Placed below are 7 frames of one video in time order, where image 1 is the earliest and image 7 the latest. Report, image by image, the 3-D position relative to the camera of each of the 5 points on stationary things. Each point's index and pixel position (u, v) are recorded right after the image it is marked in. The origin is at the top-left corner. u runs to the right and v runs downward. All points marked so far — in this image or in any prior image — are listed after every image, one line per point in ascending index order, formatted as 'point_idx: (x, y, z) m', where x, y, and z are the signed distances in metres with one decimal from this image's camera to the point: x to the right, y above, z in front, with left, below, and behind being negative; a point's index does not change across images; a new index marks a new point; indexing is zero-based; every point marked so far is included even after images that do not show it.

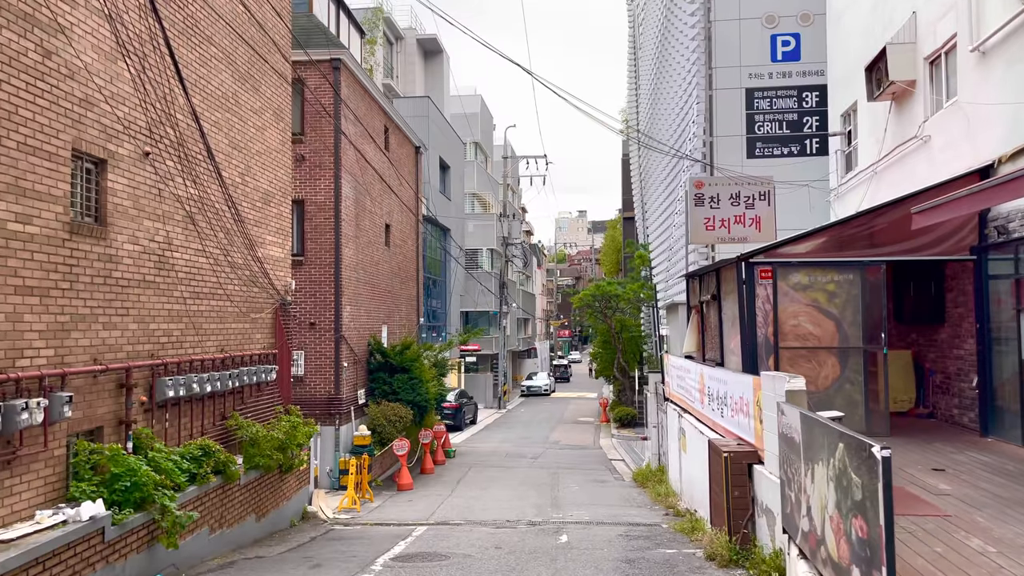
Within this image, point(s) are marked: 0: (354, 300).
0: (-3.5, -0.3, +18.5) m
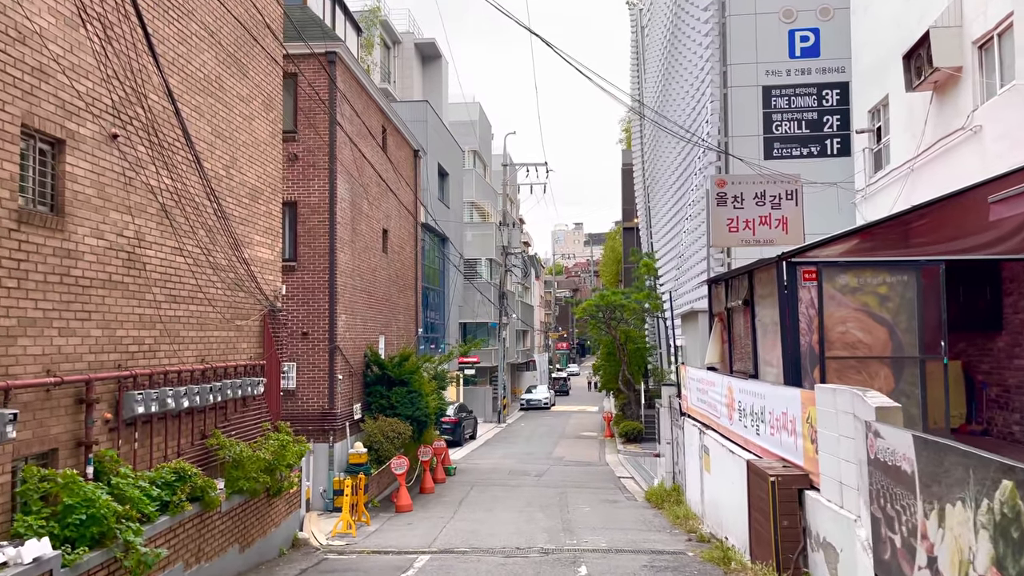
0: (-3.4, -0.4, +17.4) m
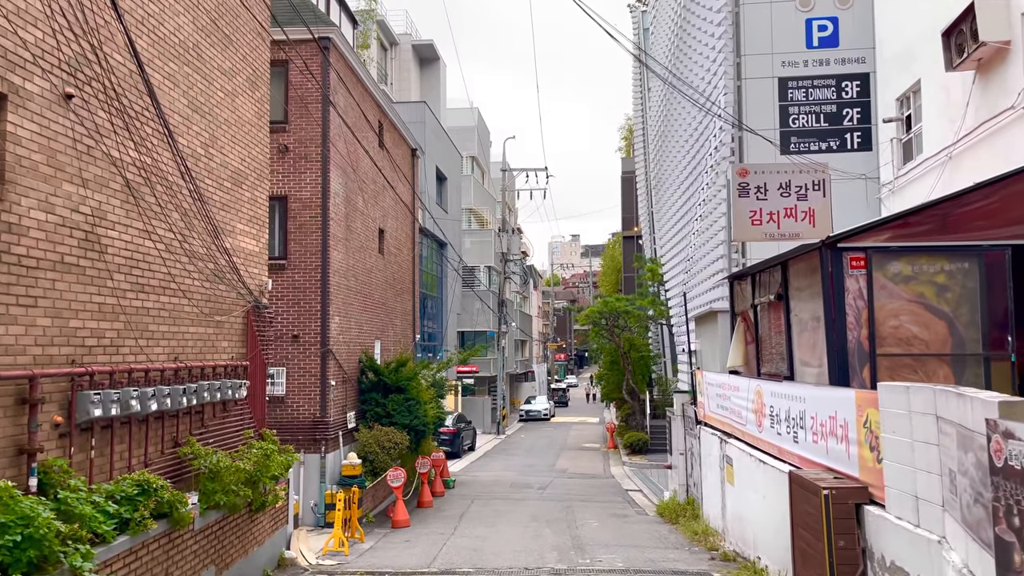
0: (-3.3, -0.4, +16.4) m
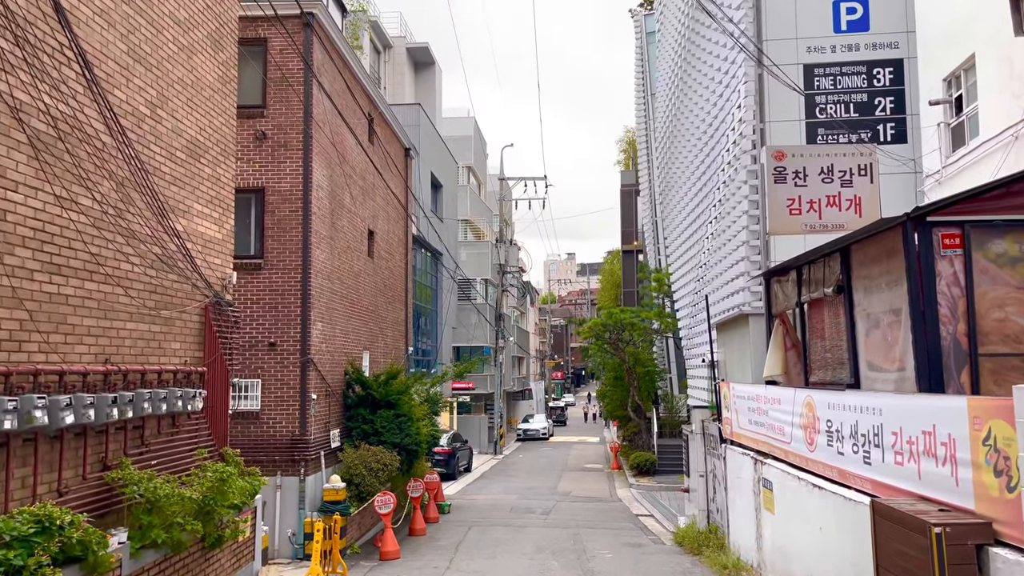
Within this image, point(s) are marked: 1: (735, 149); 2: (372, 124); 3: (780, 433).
0: (-3.3, -0.5, +14.8) m
1: (+4.6, +2.9, +17.5) m
2: (-3.0, +3.5, +17.7) m
3: (+3.3, -1.8, +10.3) m
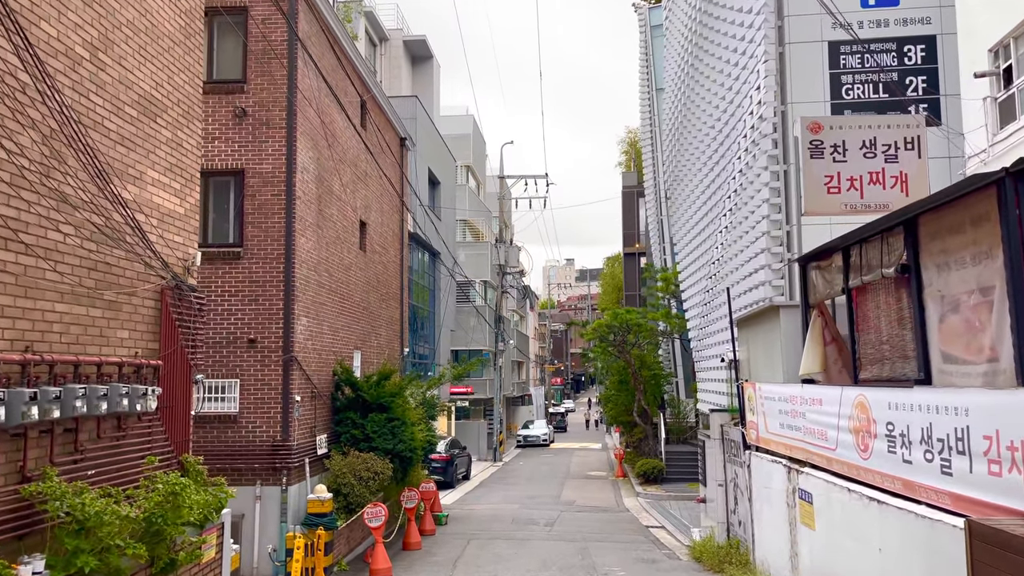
0: (-3.2, -0.4, +13.6) m
1: (+4.7, +3.0, +16.3) m
2: (-2.9, +3.6, +16.5) m
3: (+3.3, -1.6, +9.1) m
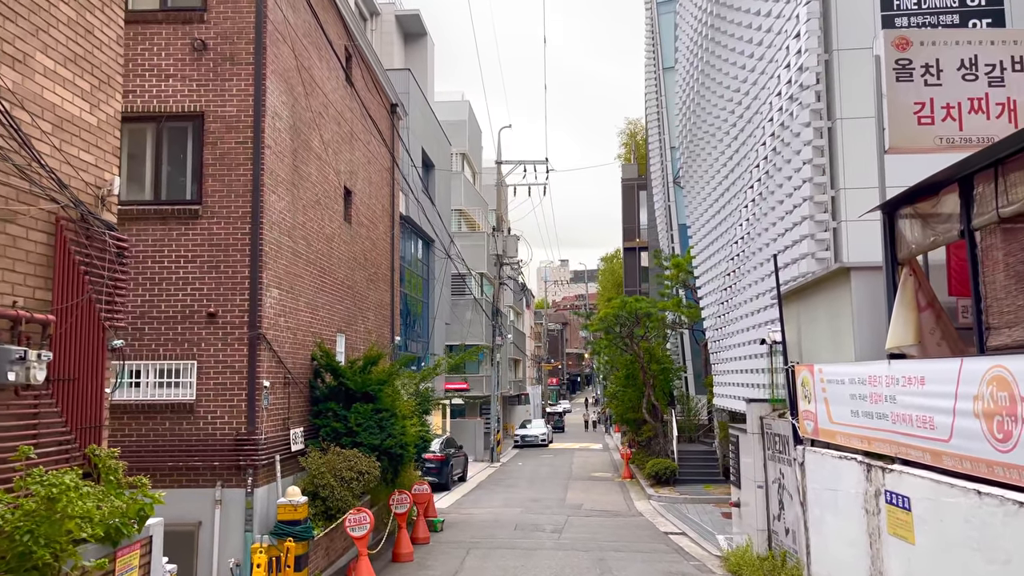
0: (-3.1, +0.1, +11.6) m
1: (+4.8, +3.4, +14.4) m
2: (-2.8, +4.0, +14.5) m
3: (+3.5, -1.2, +7.1) m
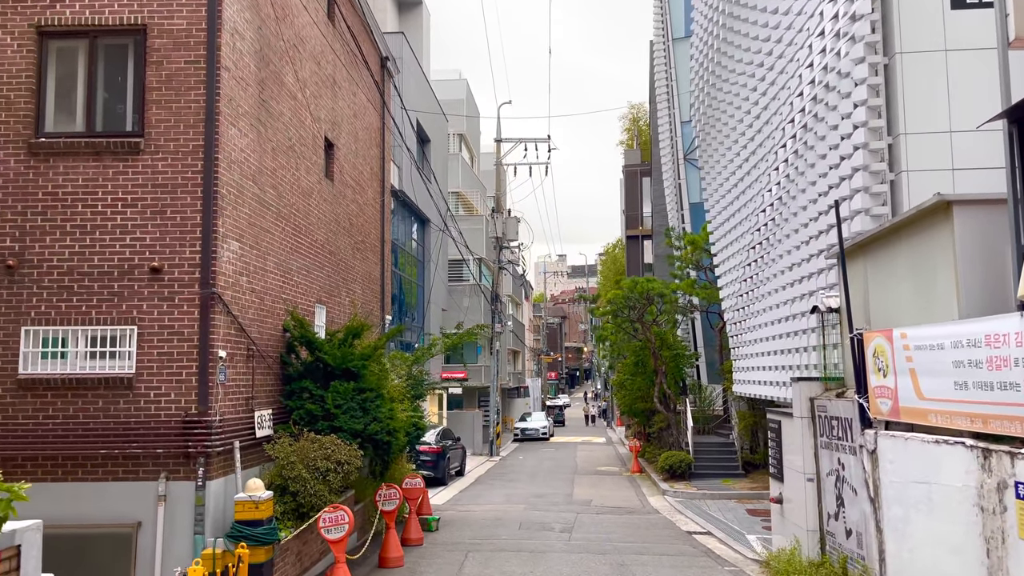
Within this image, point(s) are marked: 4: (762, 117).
0: (-3.0, +0.6, +9.7) m
1: (+4.8, +3.9, +12.5) m
2: (-2.8, +4.5, +12.6) m
3: (+3.6, -0.7, +5.3) m
4: (+5.1, +3.4, +17.0) m
